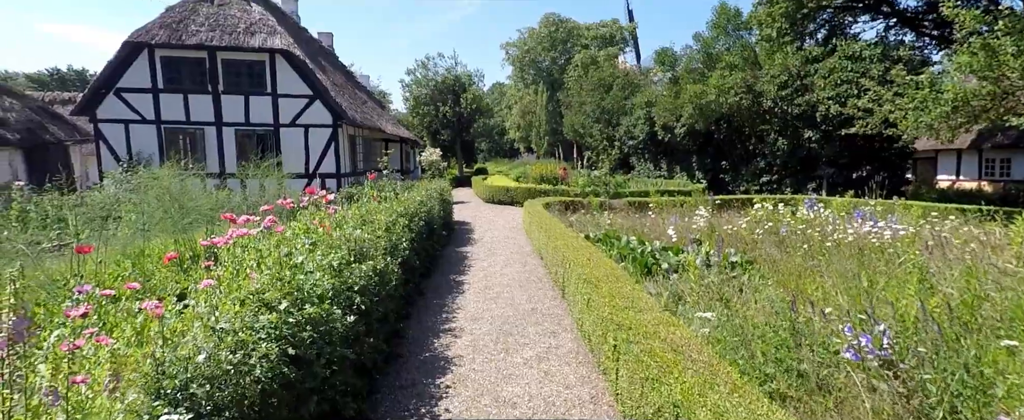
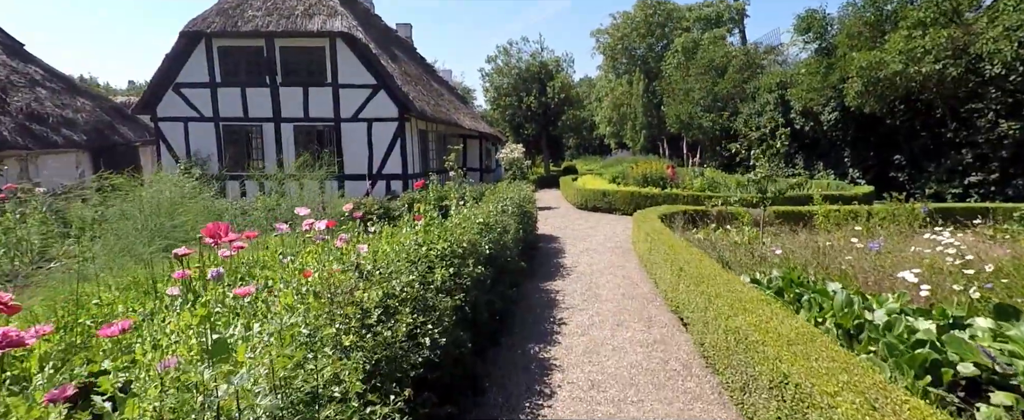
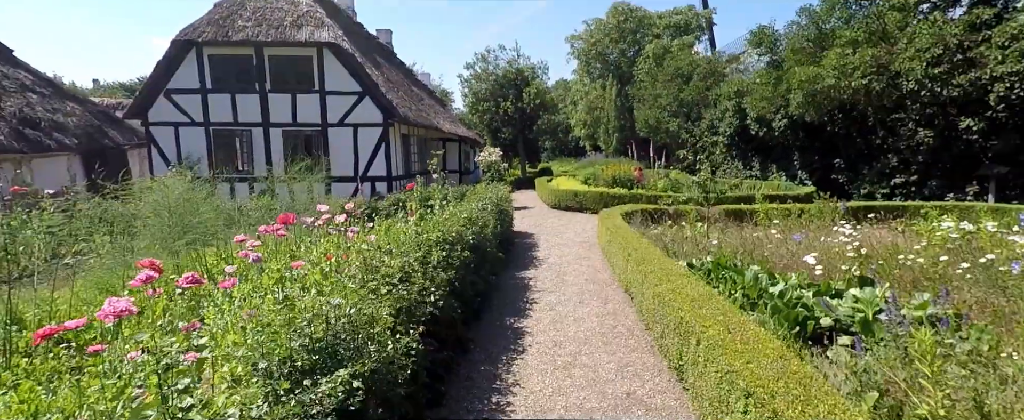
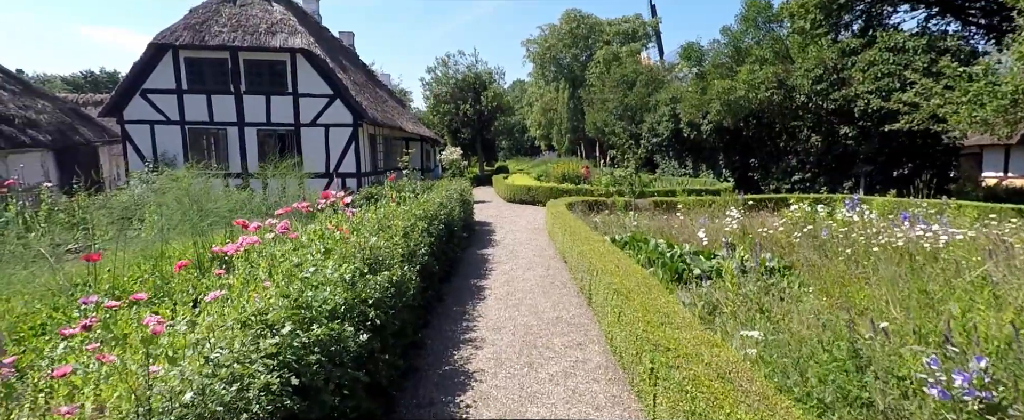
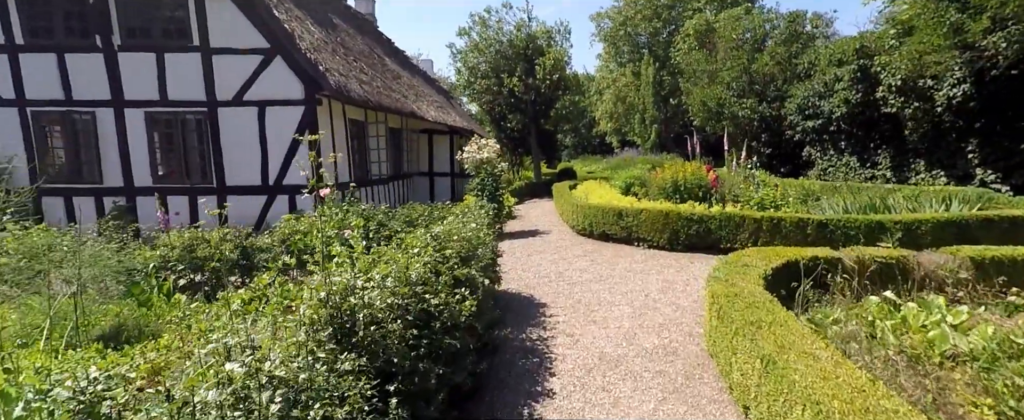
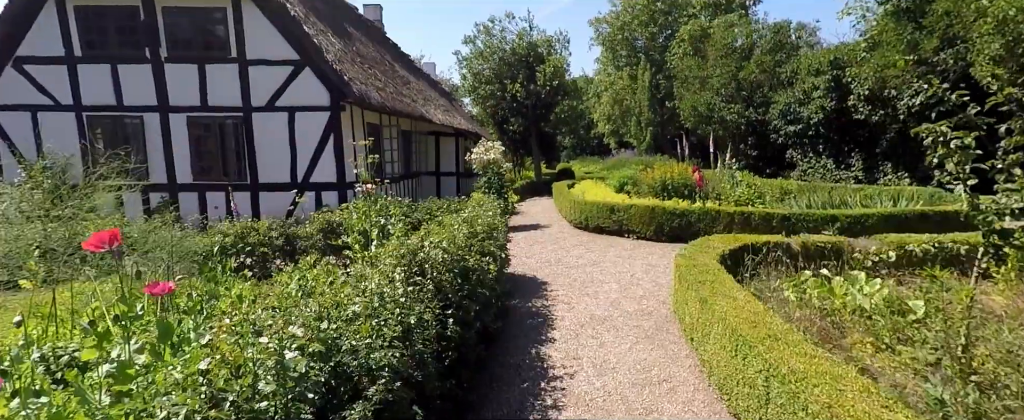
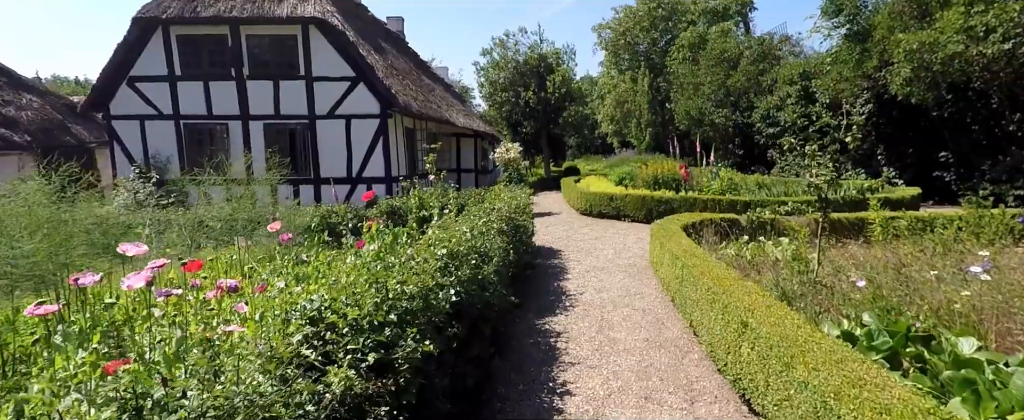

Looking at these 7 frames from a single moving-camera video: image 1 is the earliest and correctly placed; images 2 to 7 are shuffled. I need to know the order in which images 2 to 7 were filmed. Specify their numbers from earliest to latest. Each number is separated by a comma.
4, 3, 2, 7, 6, 5
